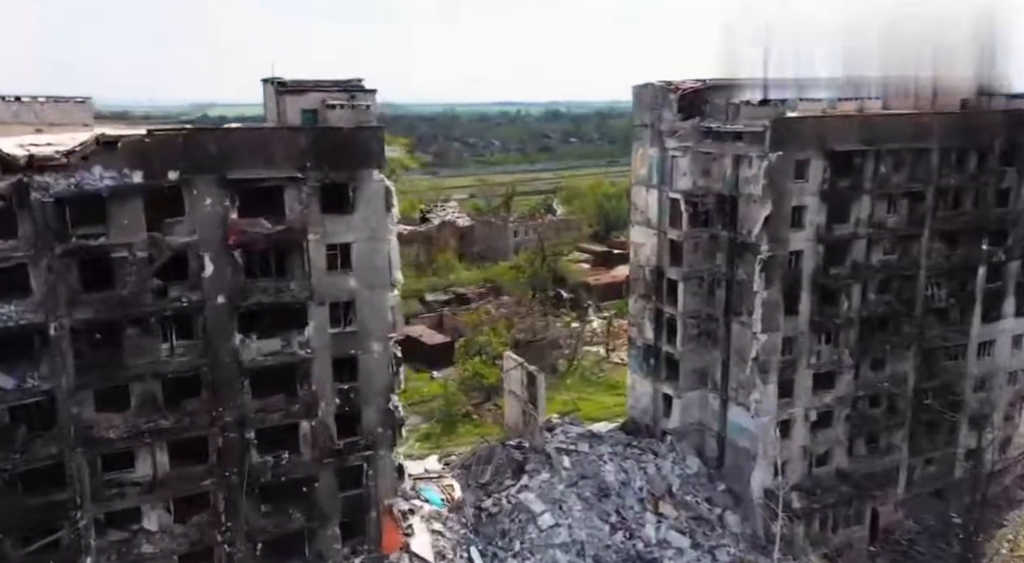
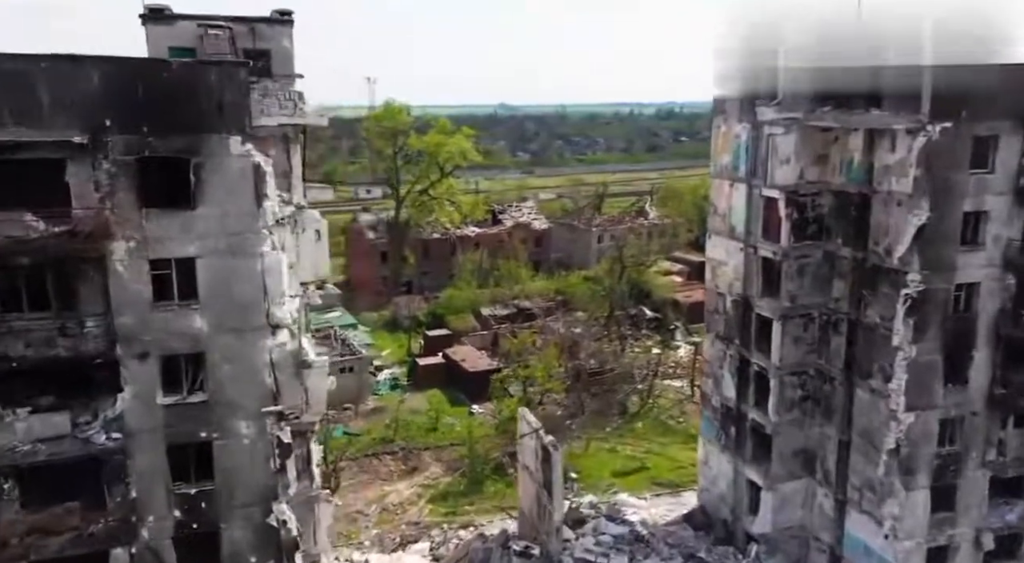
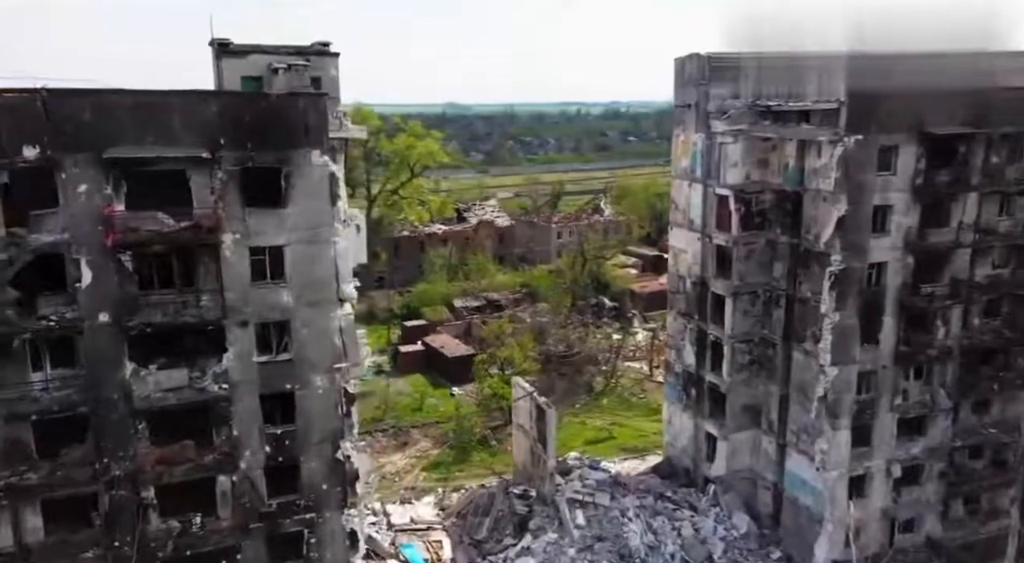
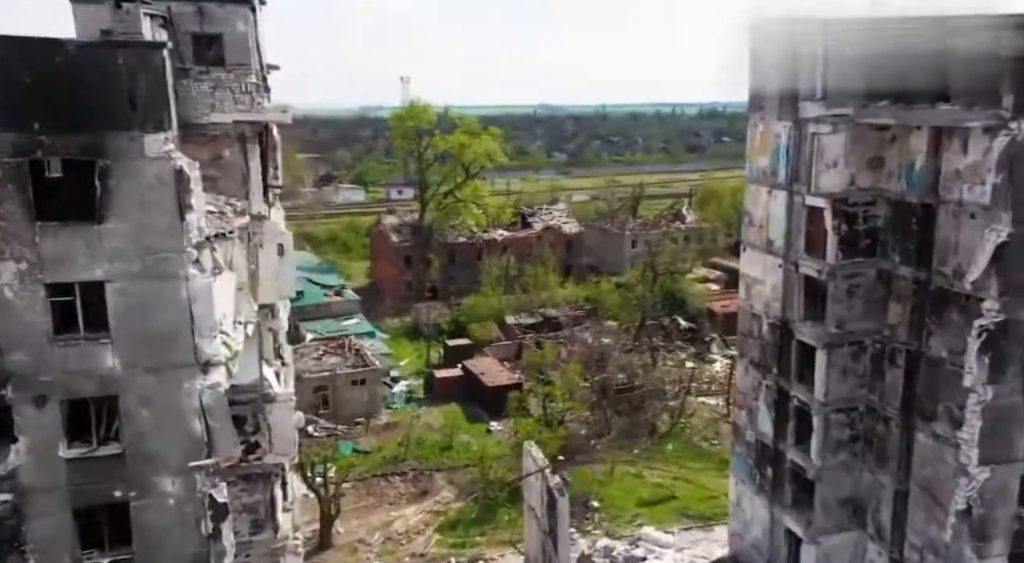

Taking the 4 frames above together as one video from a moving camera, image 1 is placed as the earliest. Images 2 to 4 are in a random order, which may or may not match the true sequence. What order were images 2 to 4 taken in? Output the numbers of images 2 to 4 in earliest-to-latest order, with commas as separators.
3, 2, 4
